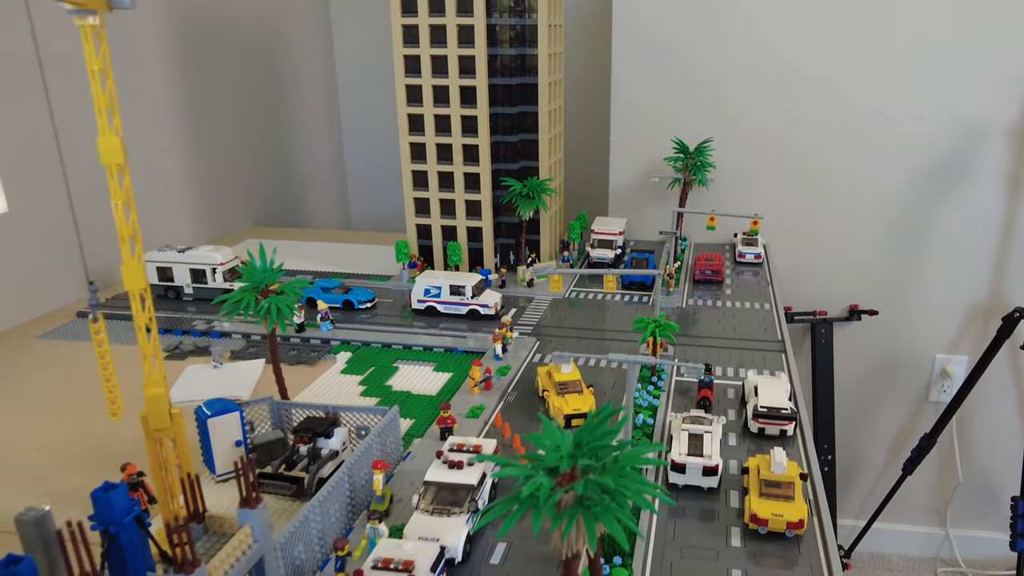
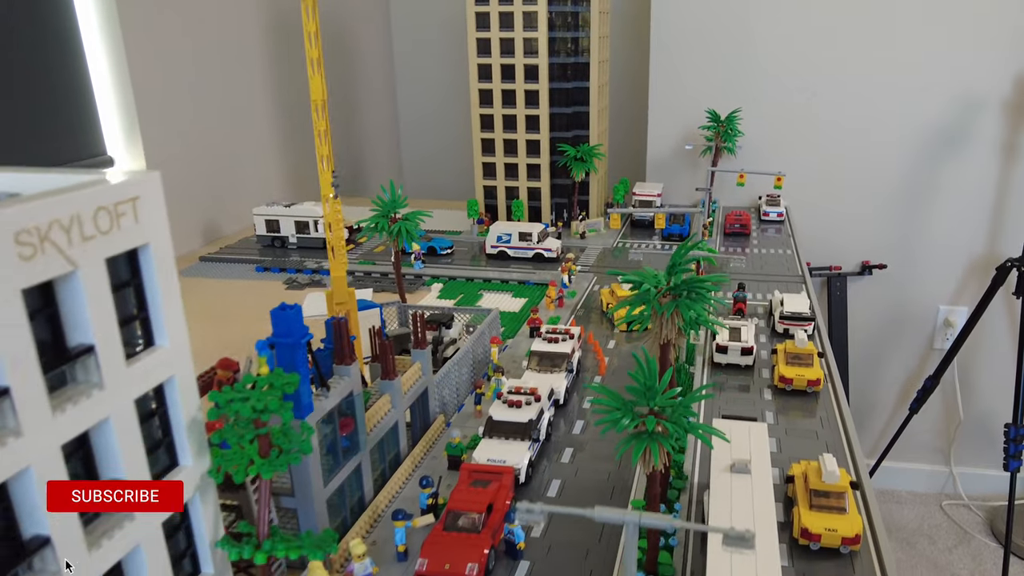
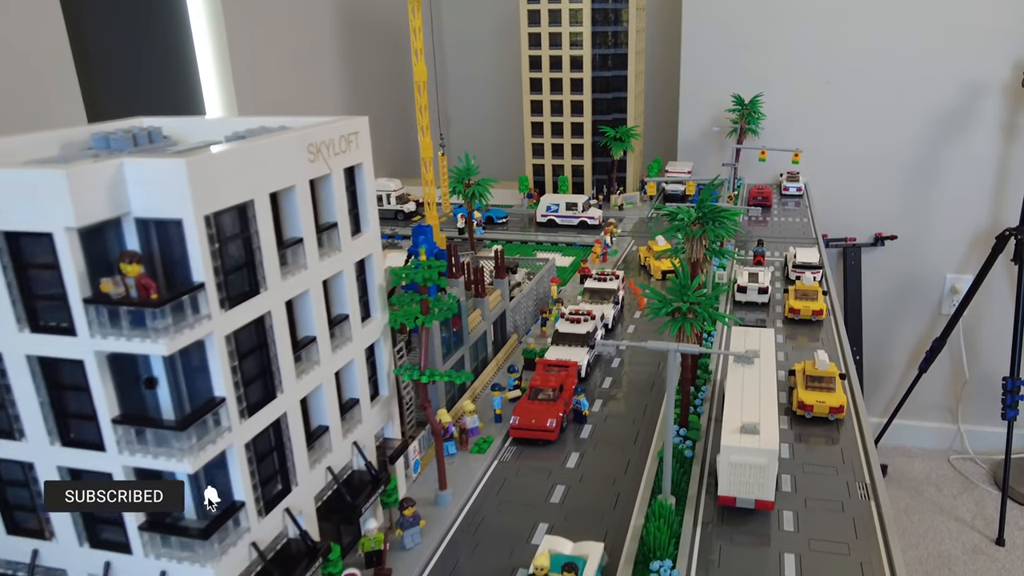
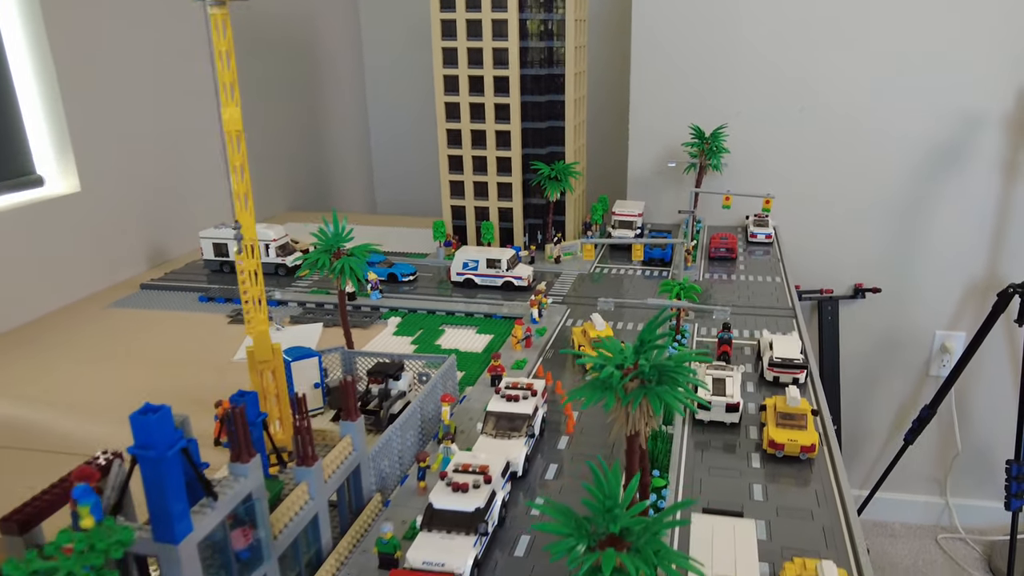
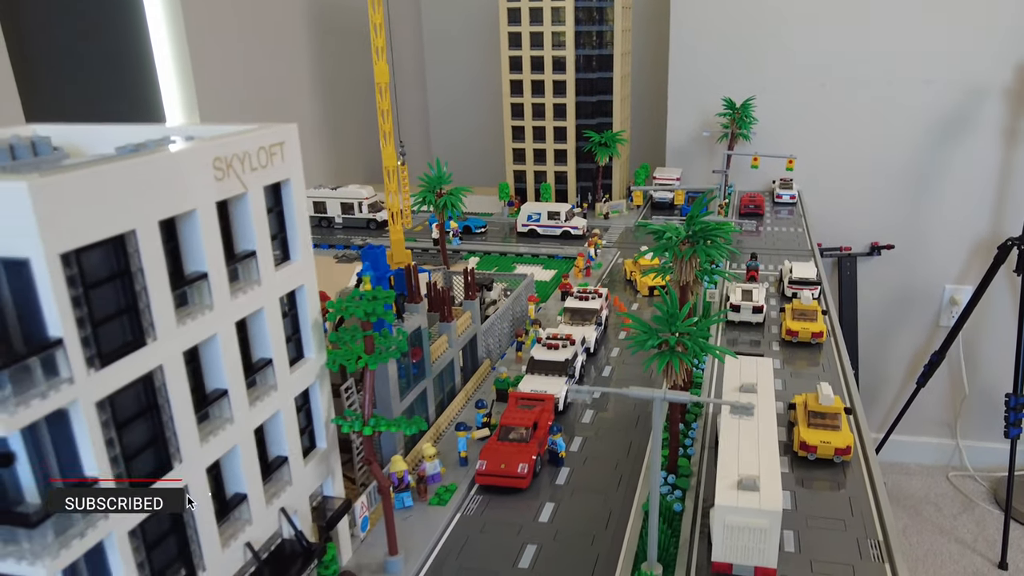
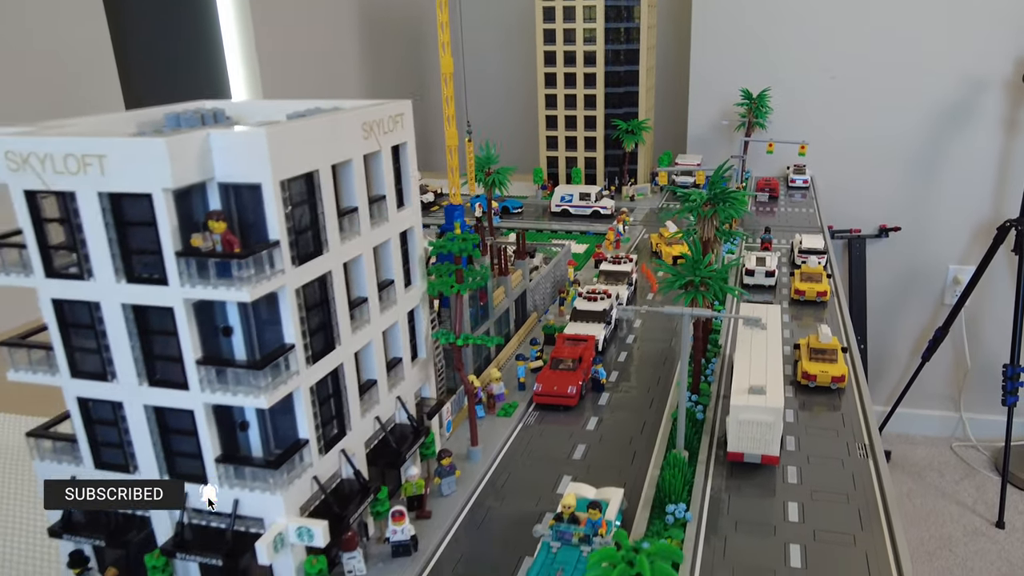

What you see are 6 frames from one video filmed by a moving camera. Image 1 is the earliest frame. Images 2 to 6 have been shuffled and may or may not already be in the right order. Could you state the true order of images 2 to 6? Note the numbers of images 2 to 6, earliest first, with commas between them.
4, 2, 5, 3, 6
